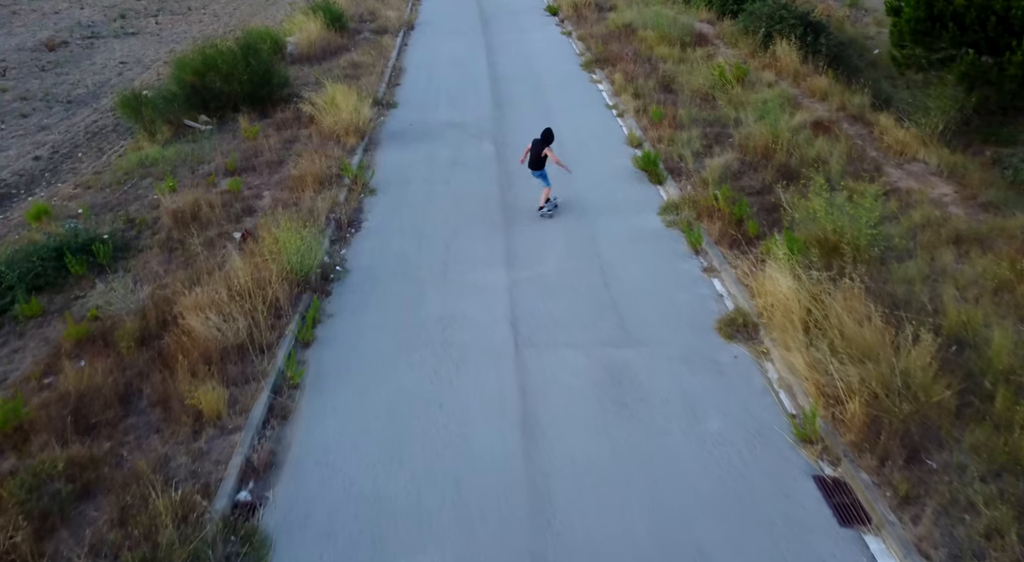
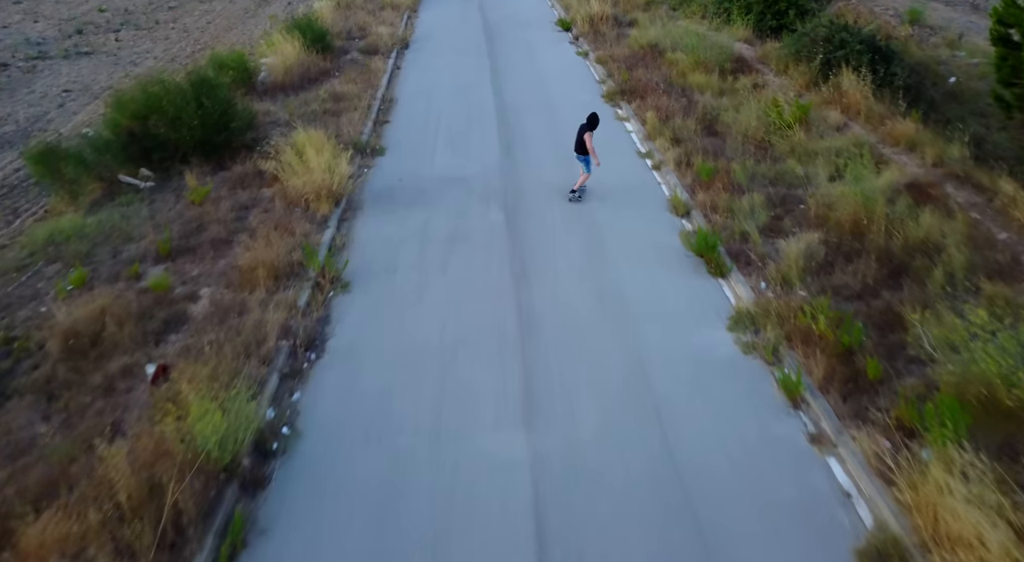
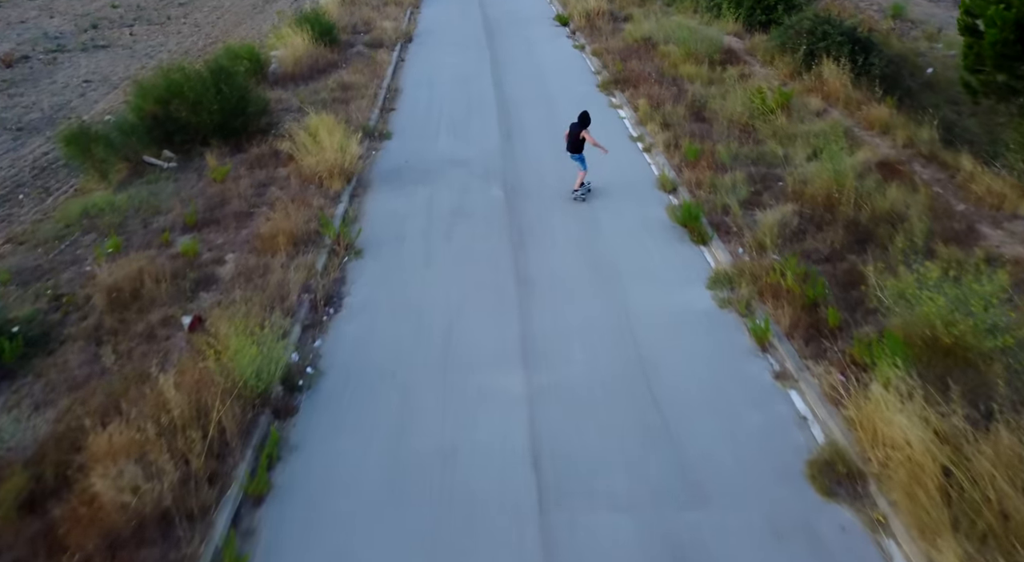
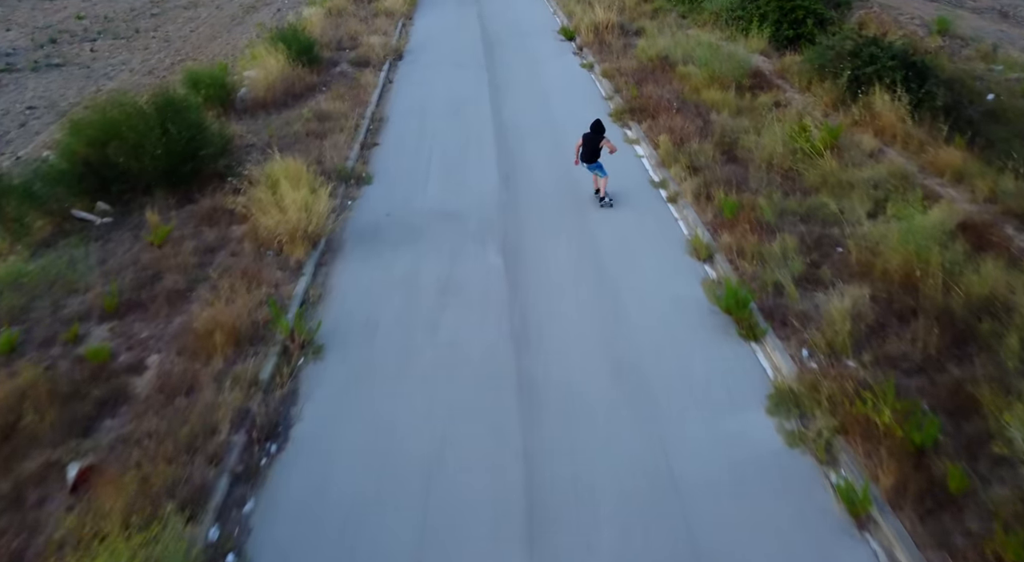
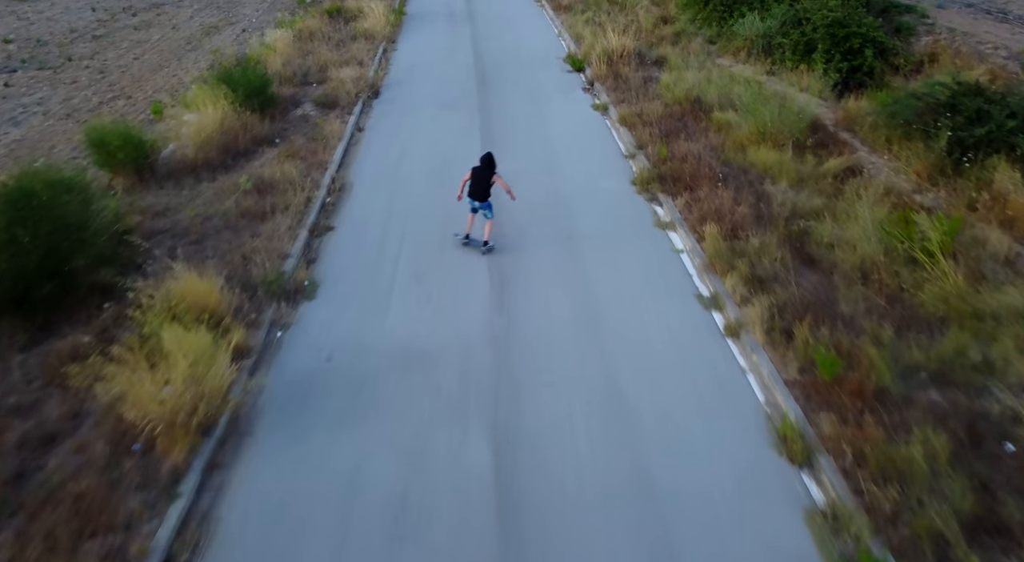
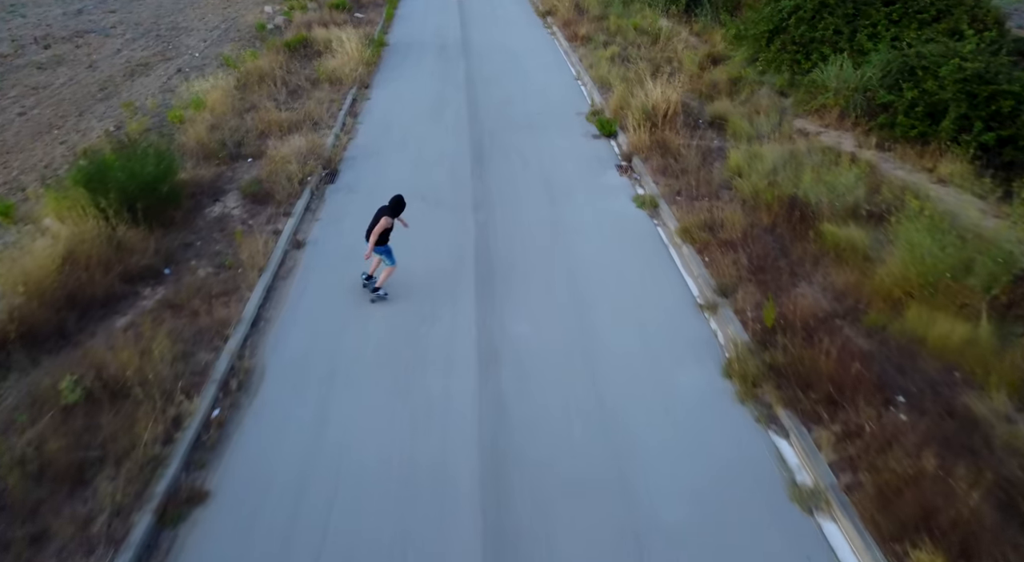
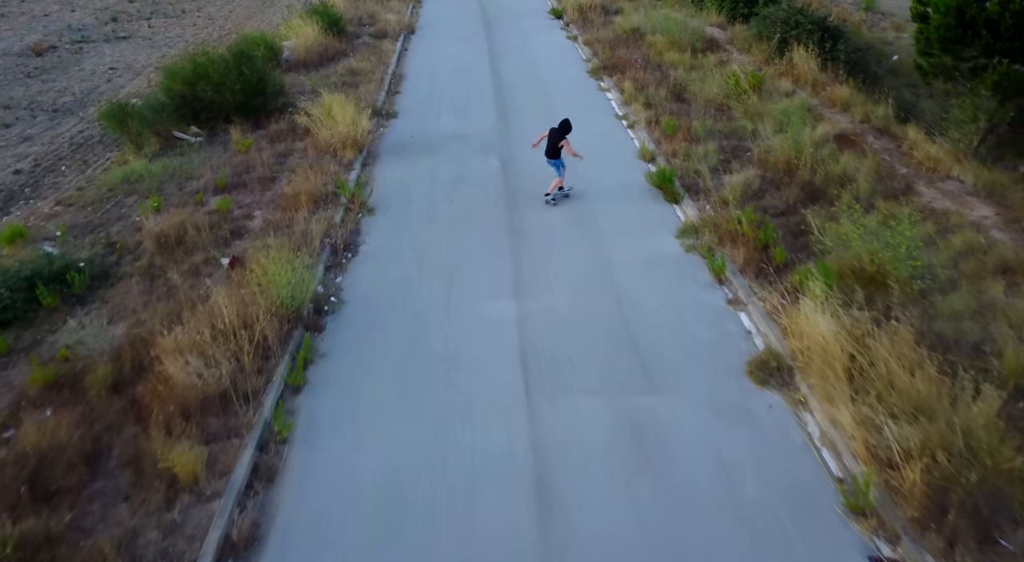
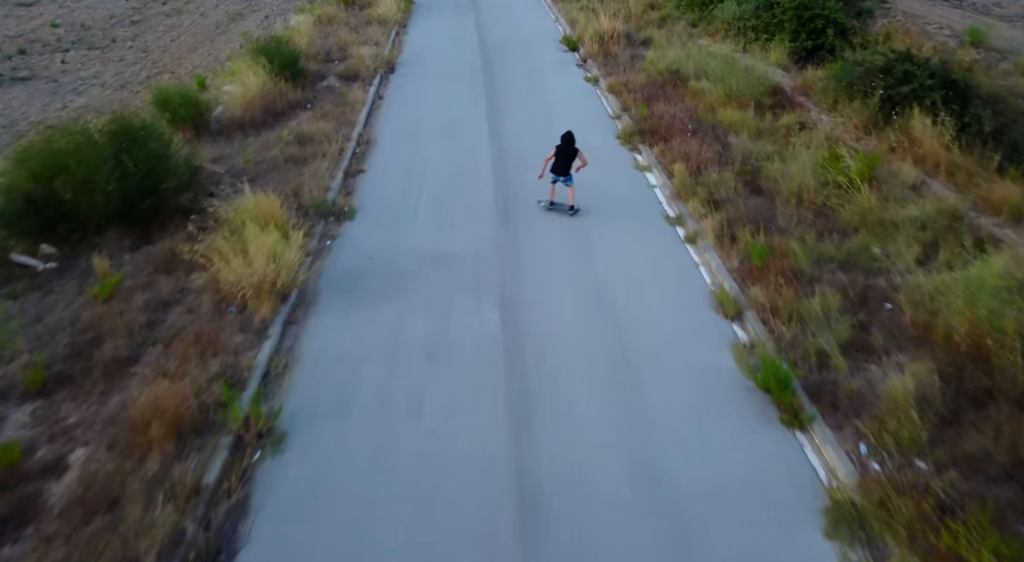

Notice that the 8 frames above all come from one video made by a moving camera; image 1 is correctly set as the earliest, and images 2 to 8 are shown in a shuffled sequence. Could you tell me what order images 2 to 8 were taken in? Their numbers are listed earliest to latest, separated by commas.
7, 3, 2, 4, 8, 5, 6
